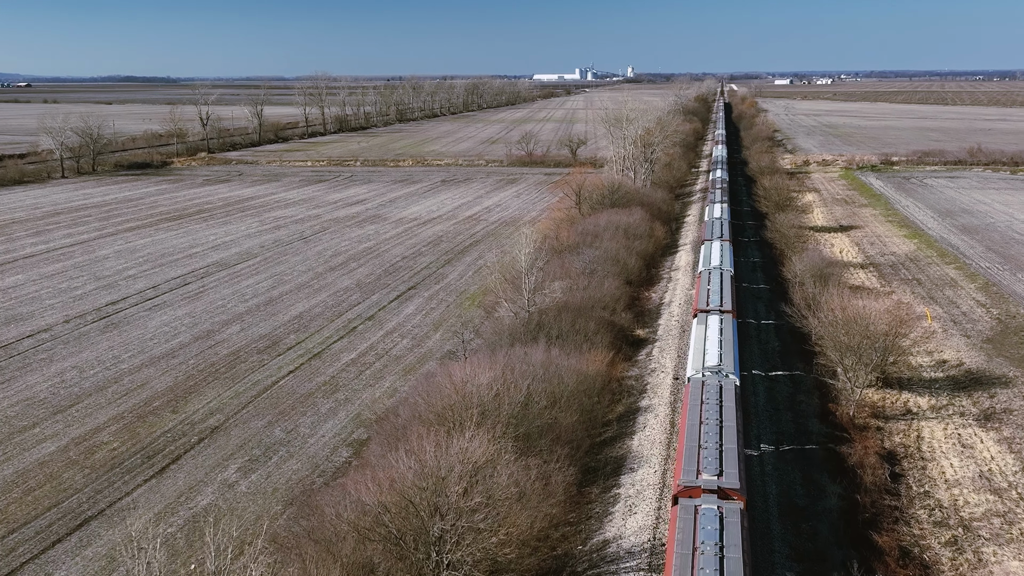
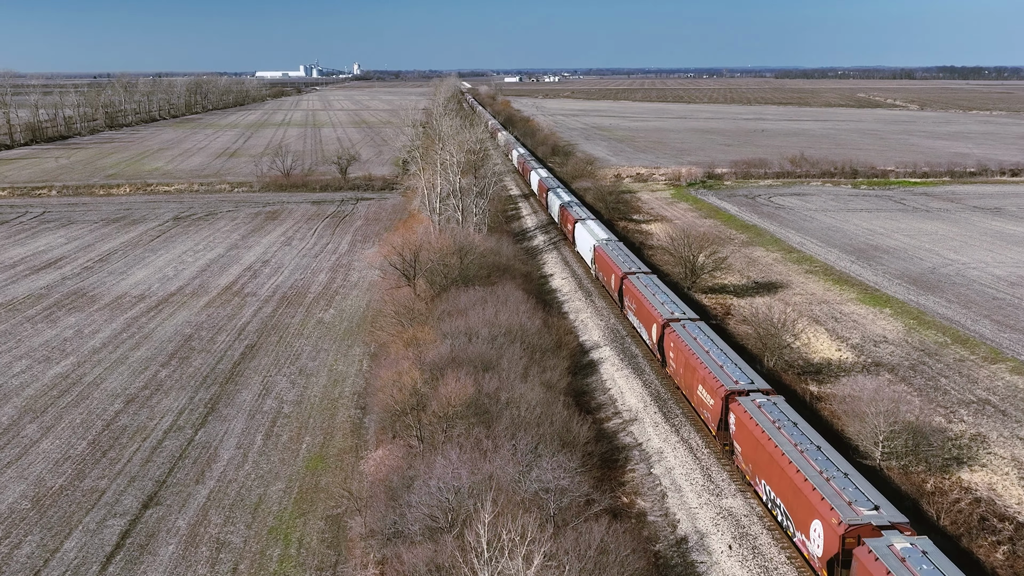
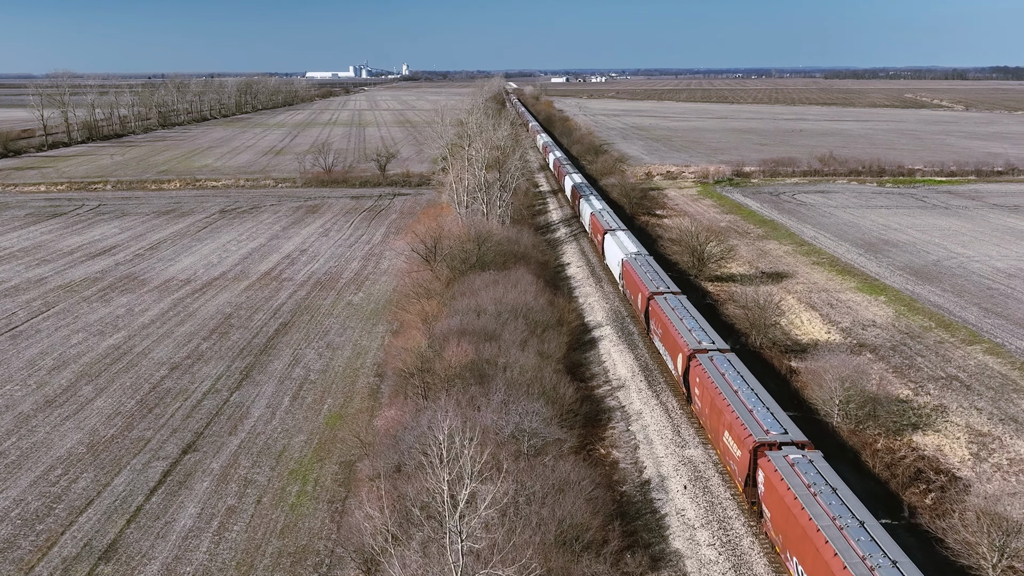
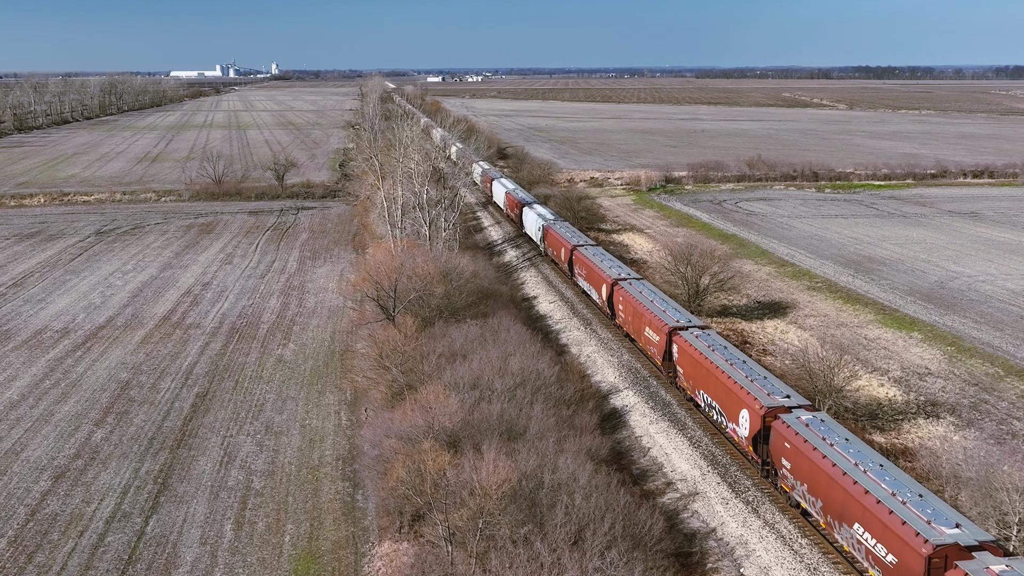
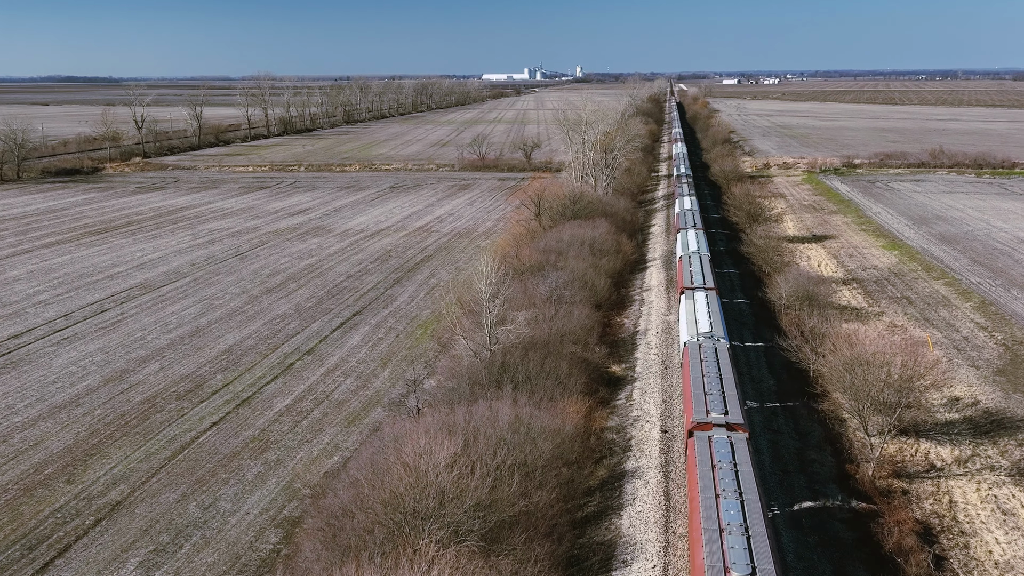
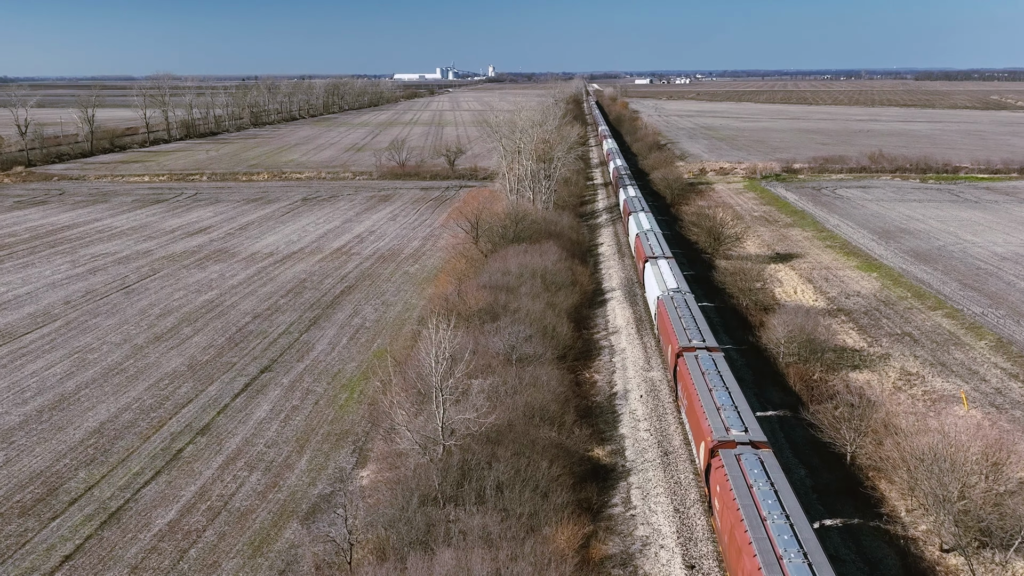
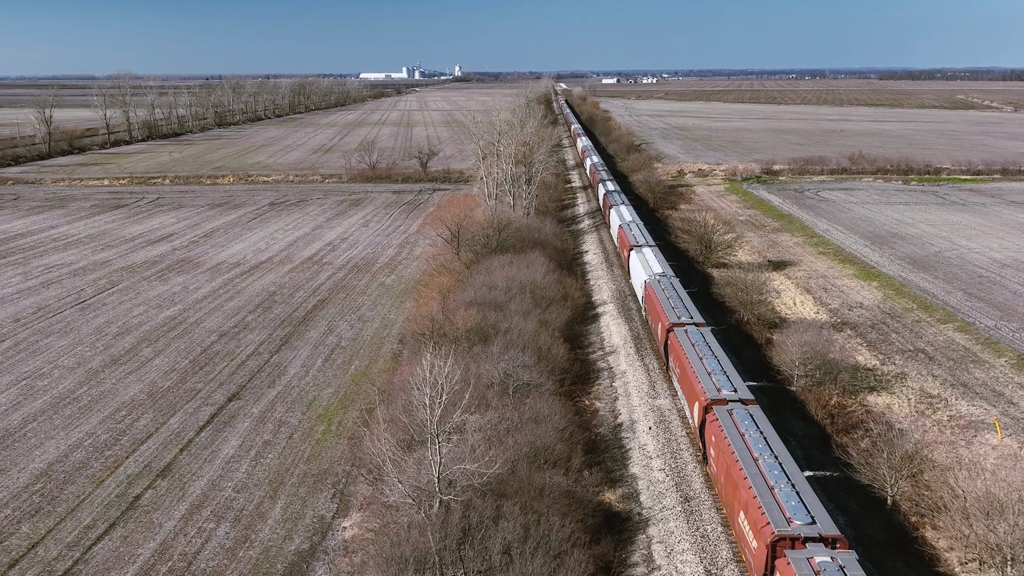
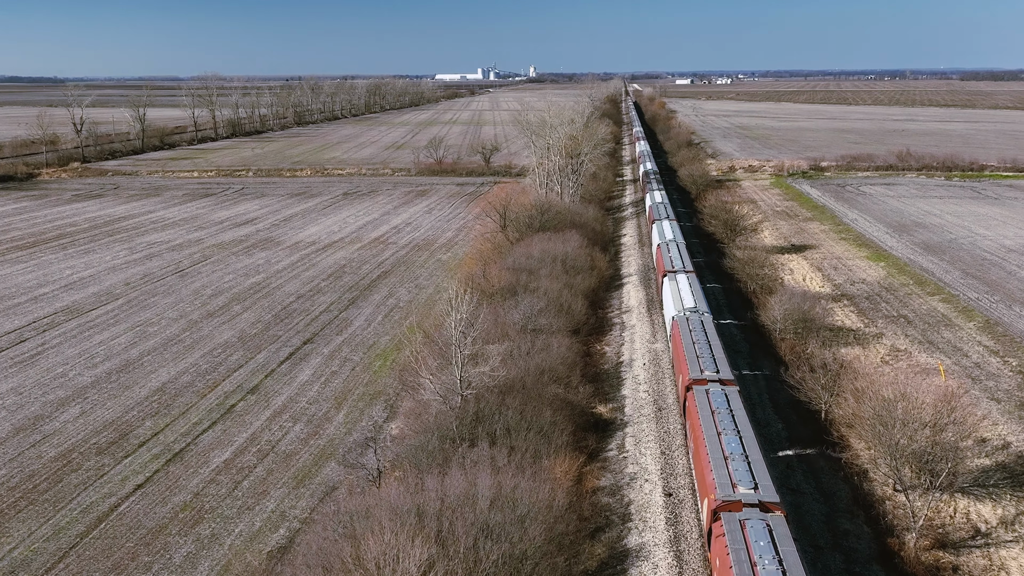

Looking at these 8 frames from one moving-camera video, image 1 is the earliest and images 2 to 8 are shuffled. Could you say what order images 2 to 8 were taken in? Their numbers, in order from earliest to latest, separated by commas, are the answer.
5, 8, 6, 7, 3, 2, 4
